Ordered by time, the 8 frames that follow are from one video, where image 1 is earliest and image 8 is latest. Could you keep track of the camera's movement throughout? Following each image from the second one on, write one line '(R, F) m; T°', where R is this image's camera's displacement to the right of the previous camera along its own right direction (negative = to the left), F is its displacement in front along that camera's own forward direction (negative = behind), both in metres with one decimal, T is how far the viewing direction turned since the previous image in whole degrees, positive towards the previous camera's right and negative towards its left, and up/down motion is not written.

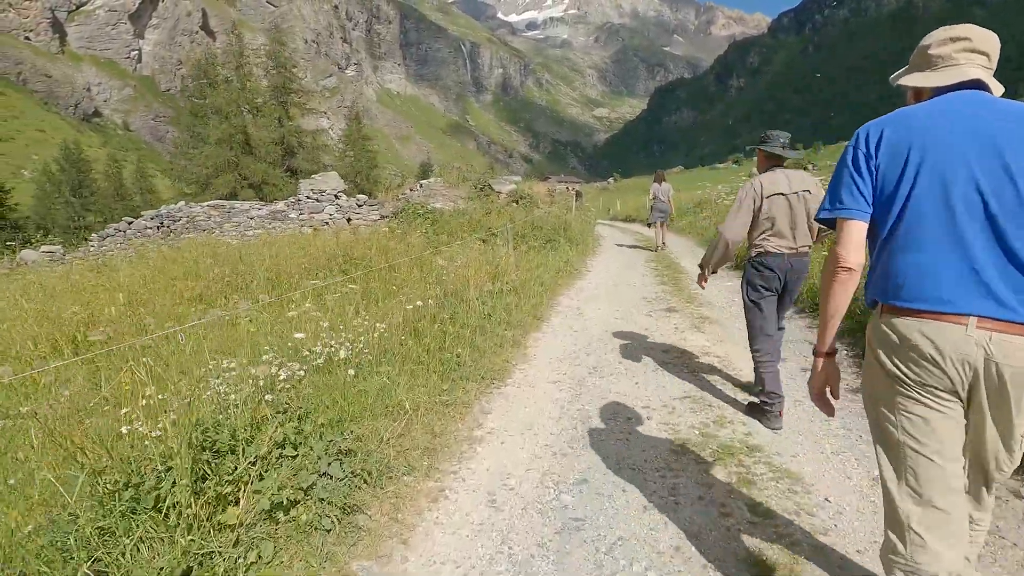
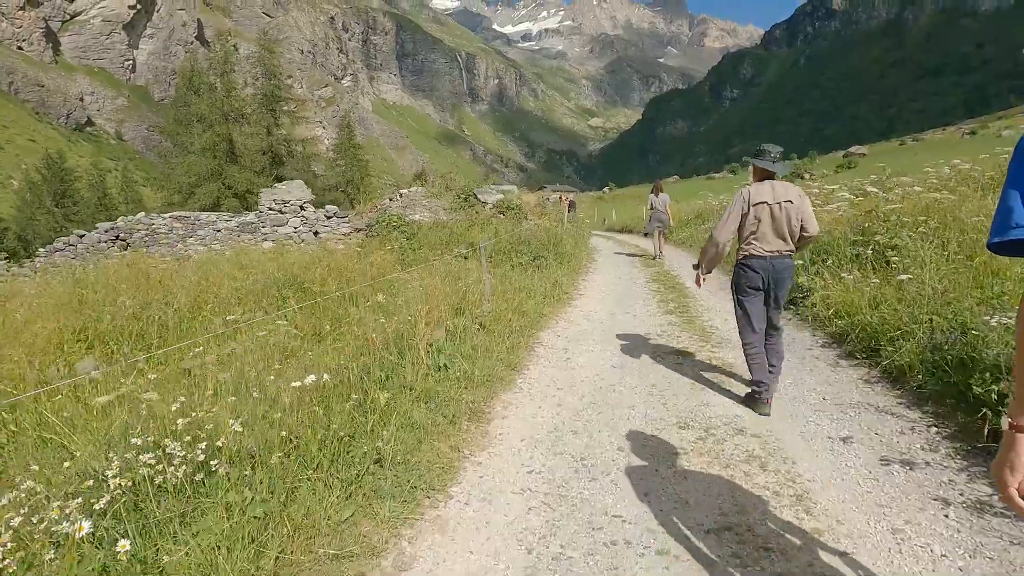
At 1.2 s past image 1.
(+0.4, +2.1) m; 0°
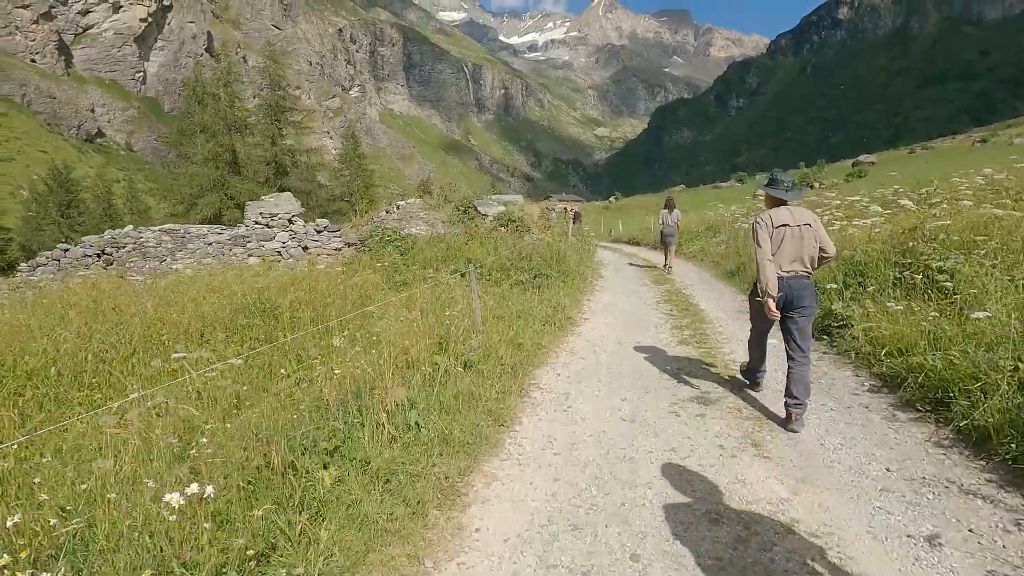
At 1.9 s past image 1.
(+0.2, +1.2) m; -1°
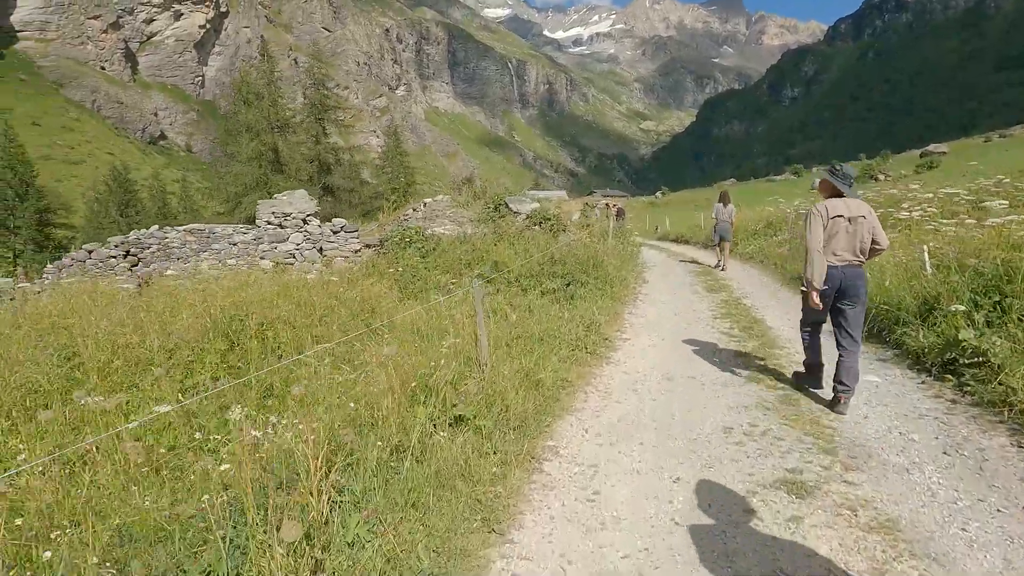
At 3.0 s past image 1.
(+0.3, +1.9) m; -5°
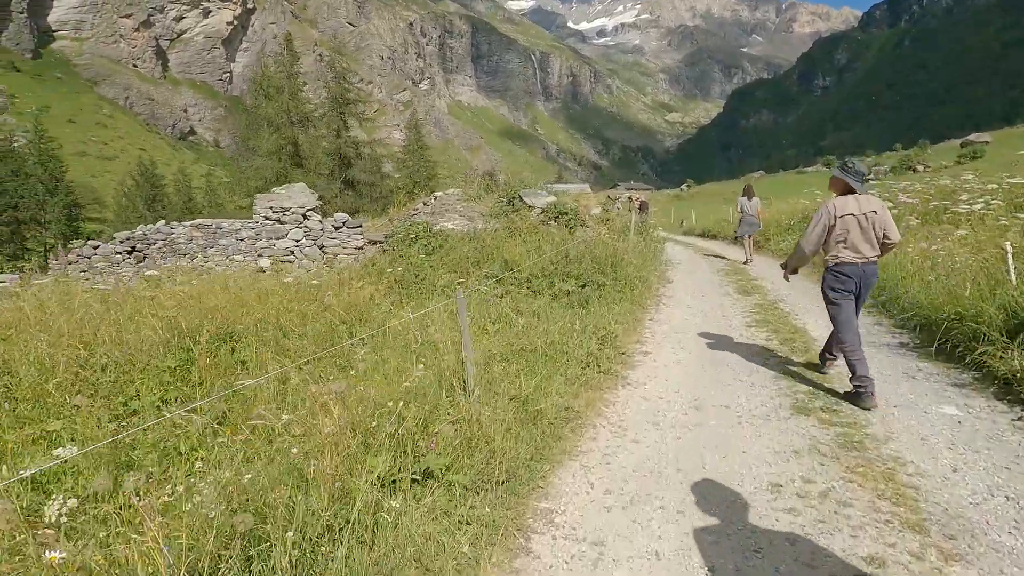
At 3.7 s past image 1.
(+0.3, +1.2) m; -2°
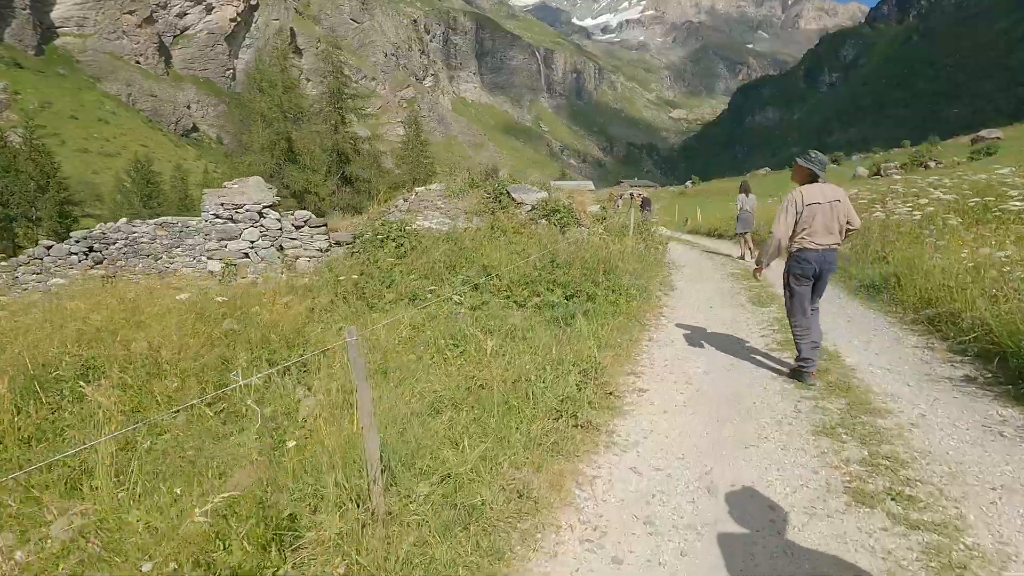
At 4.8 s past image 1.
(+0.6, +1.8) m; 0°
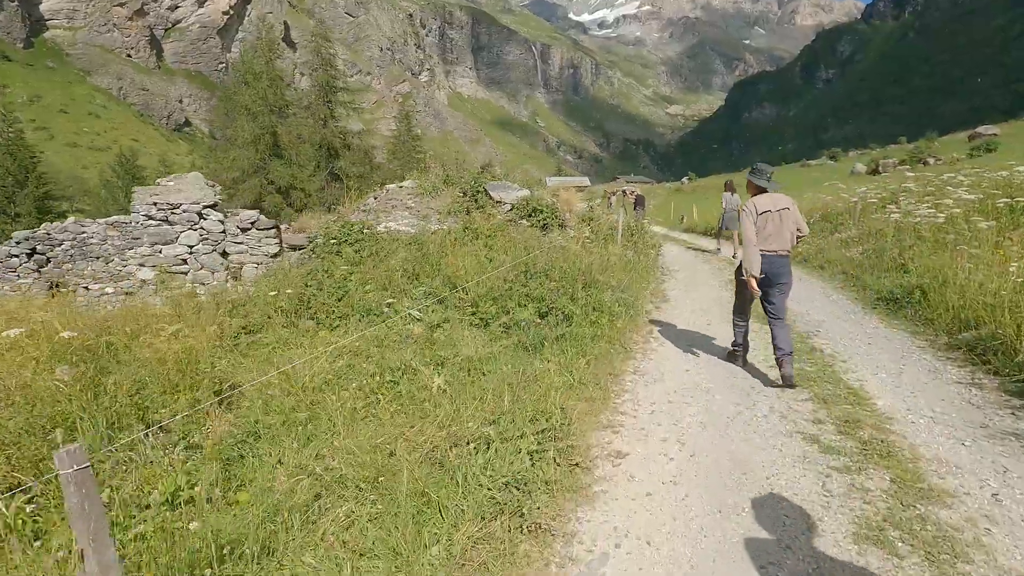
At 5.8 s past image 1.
(+0.5, +1.6) m; 0°
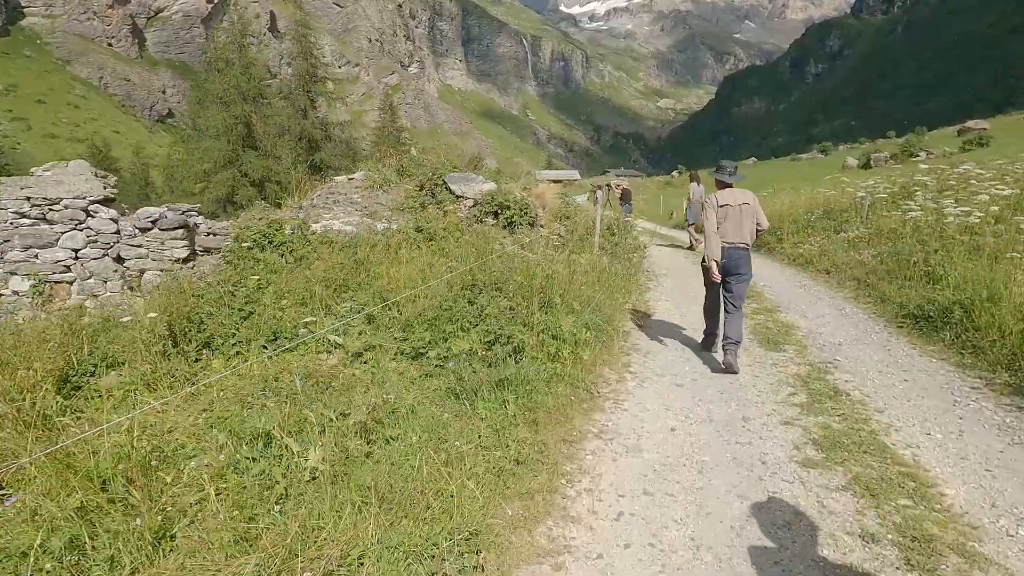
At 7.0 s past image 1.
(+0.7, +2.0) m; +1°
